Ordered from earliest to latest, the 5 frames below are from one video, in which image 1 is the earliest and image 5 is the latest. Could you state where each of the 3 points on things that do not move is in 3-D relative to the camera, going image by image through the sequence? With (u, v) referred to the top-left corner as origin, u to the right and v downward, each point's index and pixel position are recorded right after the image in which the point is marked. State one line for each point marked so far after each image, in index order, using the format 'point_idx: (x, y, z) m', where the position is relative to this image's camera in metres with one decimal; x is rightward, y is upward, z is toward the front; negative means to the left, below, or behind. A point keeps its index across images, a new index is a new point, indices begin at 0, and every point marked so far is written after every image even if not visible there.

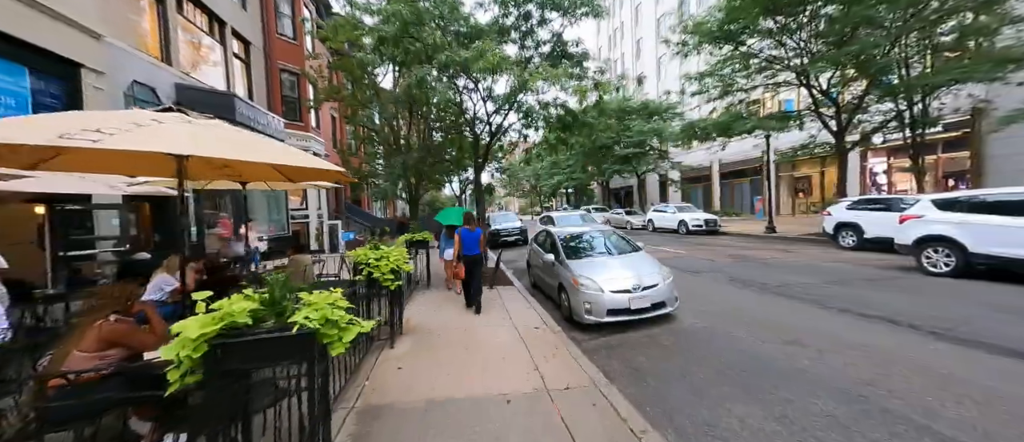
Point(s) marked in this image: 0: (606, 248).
0: (+1.7, -0.5, +6.4) m
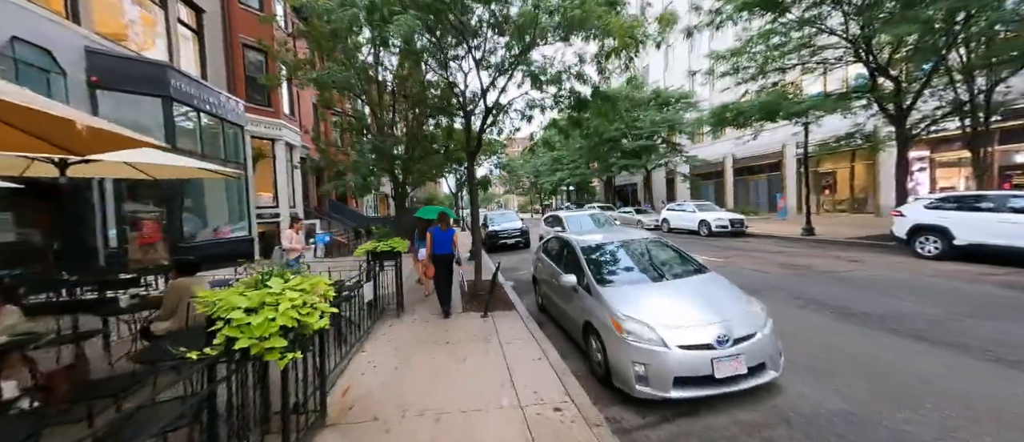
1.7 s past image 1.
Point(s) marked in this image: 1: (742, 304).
0: (+1.8, -0.6, +4.4) m
1: (+2.2, -0.8, +3.4) m
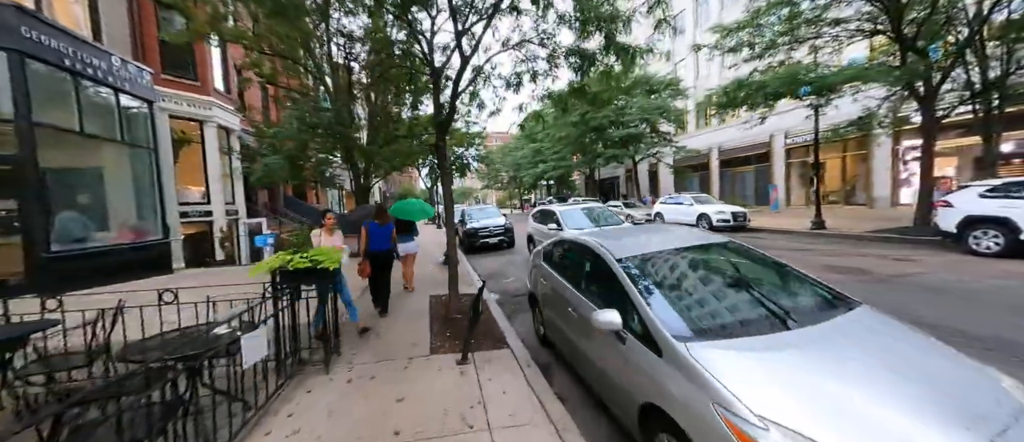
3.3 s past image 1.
0: (+1.7, -0.5, +2.7) m
1: (+2.3, -0.8, +1.7) m
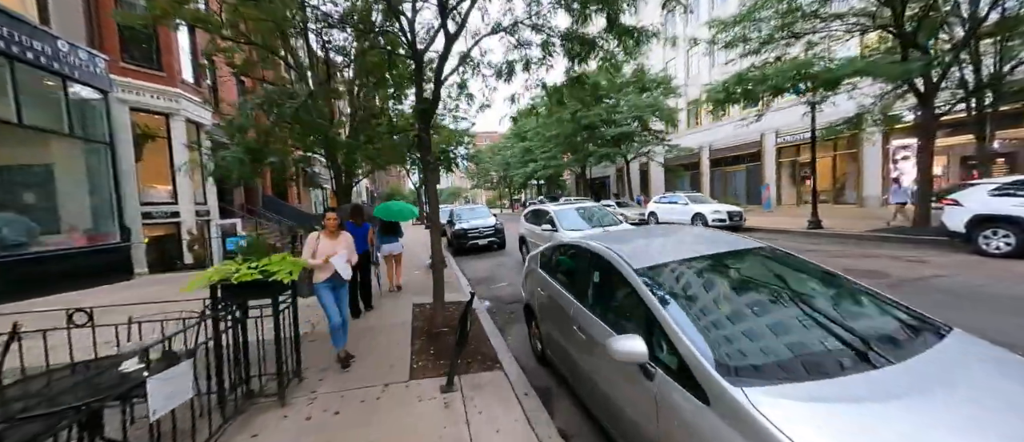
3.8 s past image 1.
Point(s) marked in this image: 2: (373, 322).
0: (+1.7, -0.5, +2.2) m
1: (+2.3, -0.8, +1.2) m
2: (-2.0, -1.5, +5.2) m
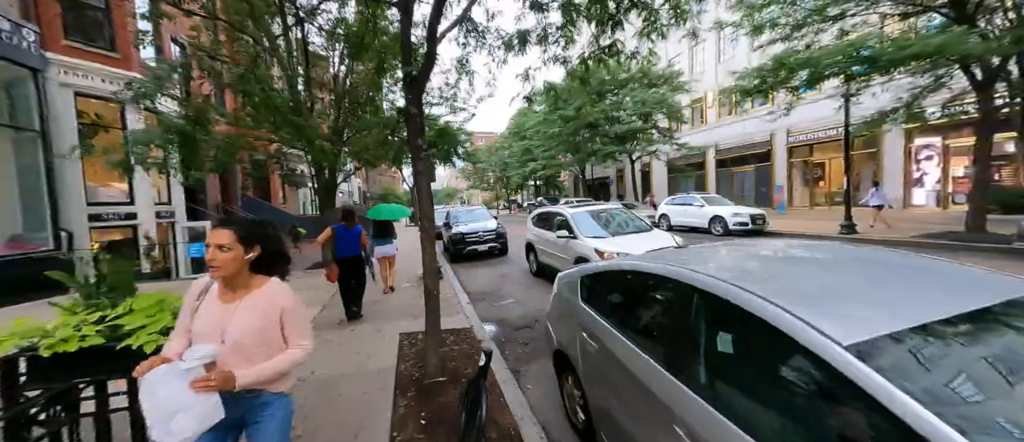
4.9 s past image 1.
0: (+1.9, -0.6, +1.0) m
1: (+2.5, -0.9, 0.0) m
2: (-1.8, -1.6, +3.9) m
